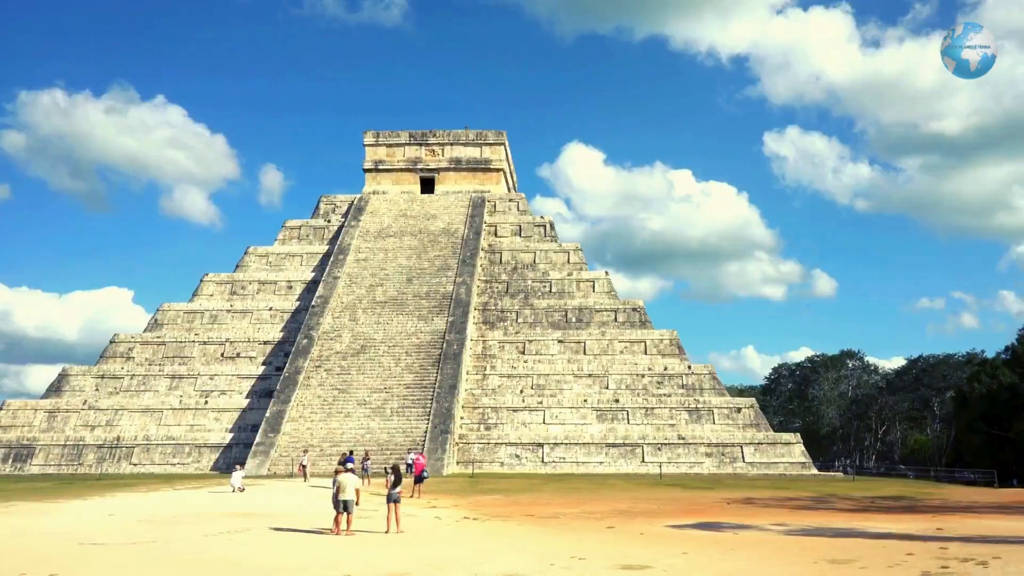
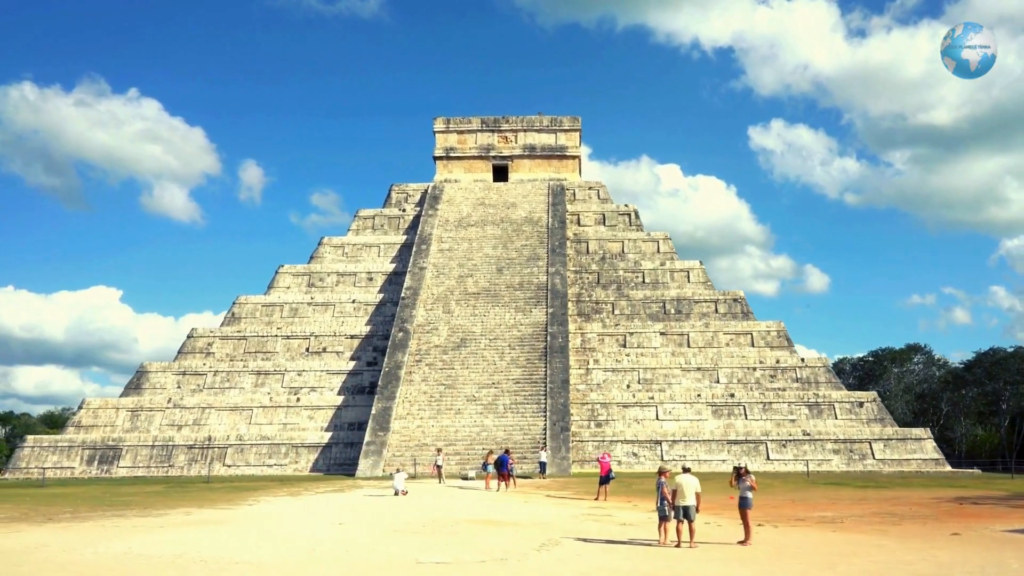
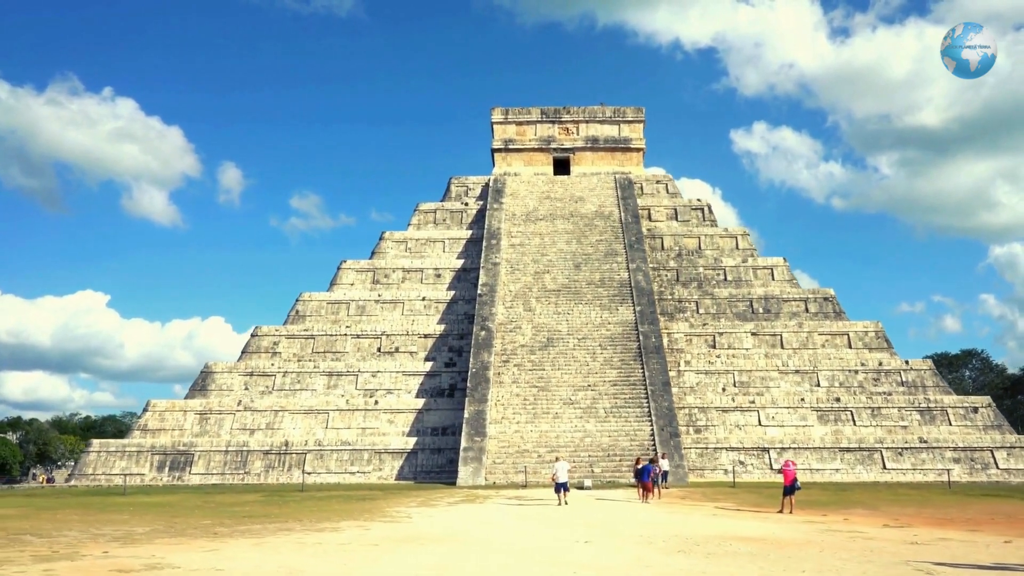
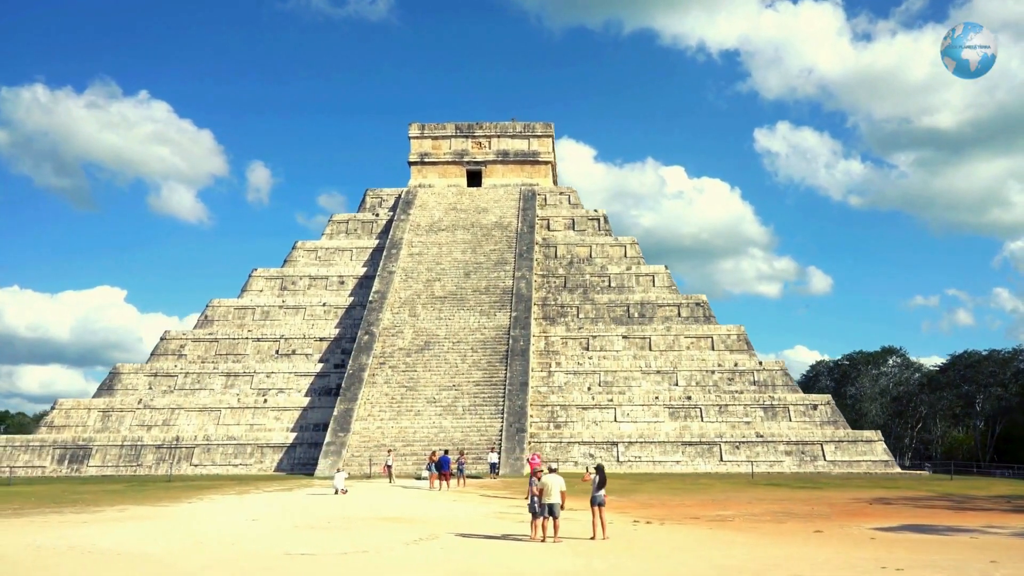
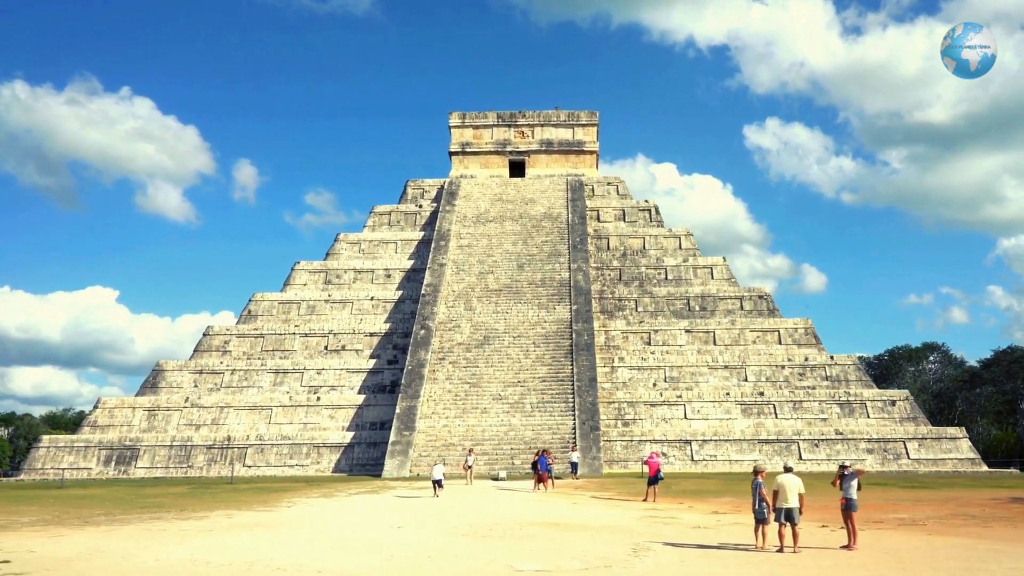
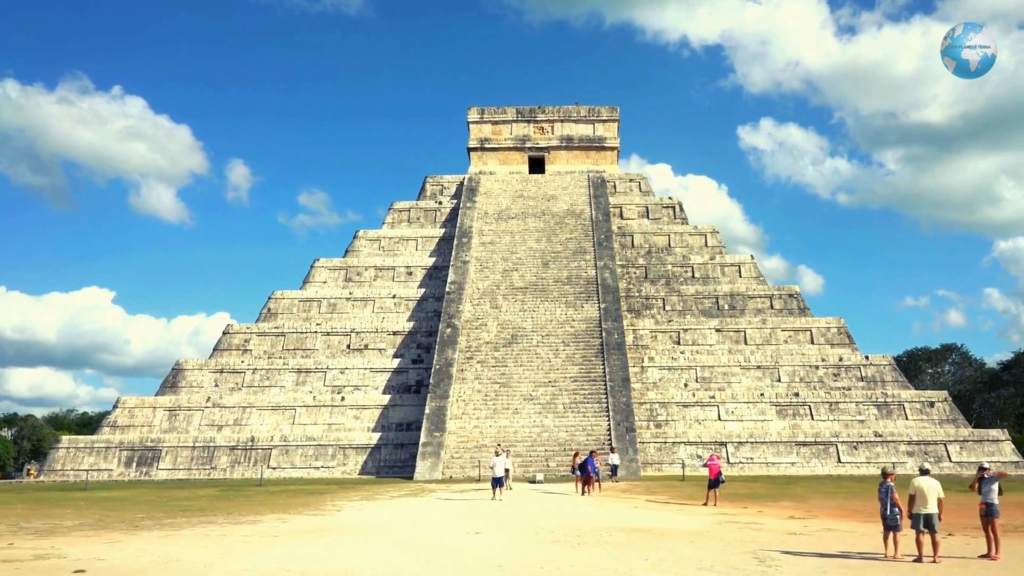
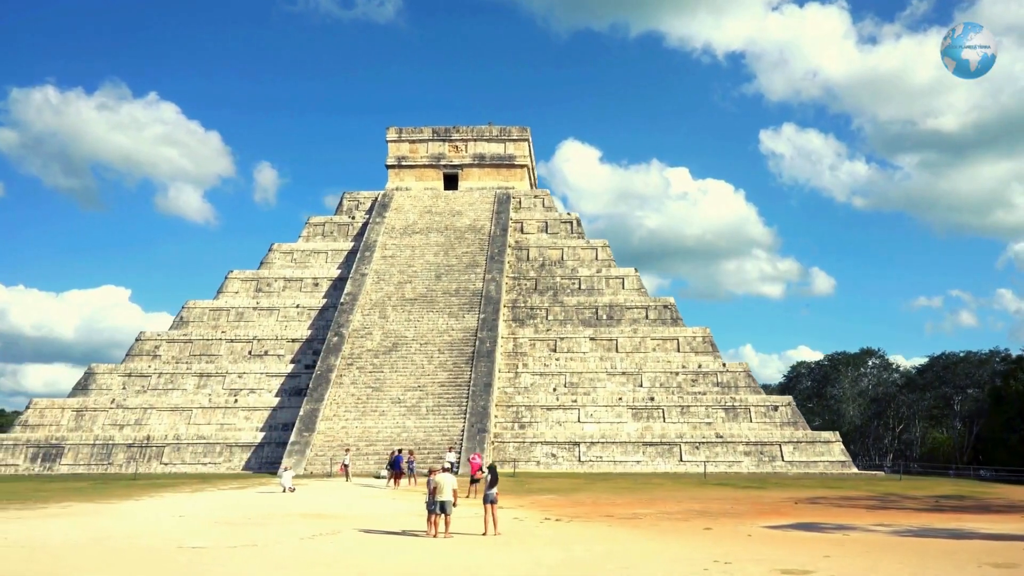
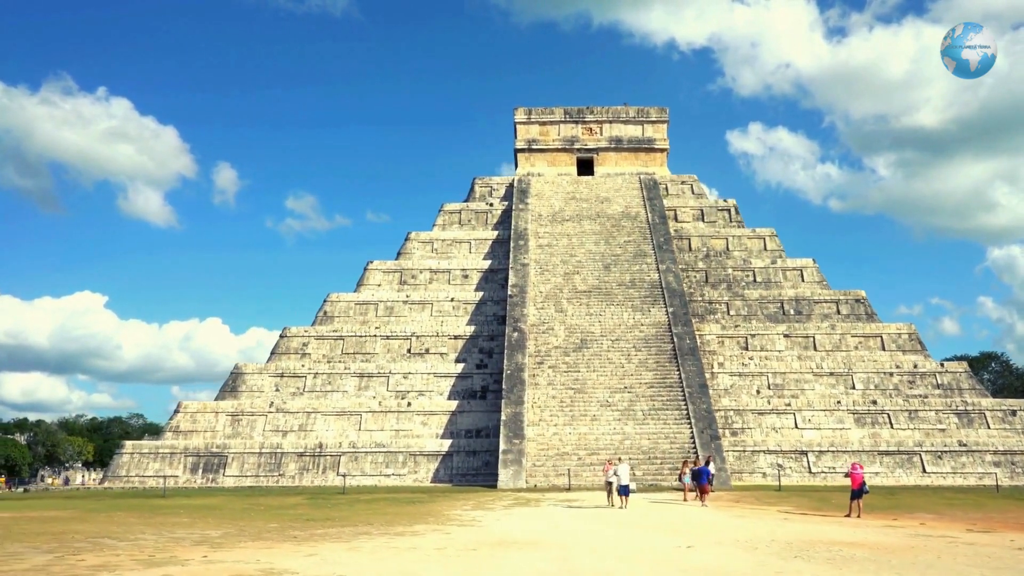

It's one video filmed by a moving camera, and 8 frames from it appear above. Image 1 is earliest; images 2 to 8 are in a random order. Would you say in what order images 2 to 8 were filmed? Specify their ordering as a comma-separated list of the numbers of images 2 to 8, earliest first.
7, 4, 2, 5, 6, 3, 8
